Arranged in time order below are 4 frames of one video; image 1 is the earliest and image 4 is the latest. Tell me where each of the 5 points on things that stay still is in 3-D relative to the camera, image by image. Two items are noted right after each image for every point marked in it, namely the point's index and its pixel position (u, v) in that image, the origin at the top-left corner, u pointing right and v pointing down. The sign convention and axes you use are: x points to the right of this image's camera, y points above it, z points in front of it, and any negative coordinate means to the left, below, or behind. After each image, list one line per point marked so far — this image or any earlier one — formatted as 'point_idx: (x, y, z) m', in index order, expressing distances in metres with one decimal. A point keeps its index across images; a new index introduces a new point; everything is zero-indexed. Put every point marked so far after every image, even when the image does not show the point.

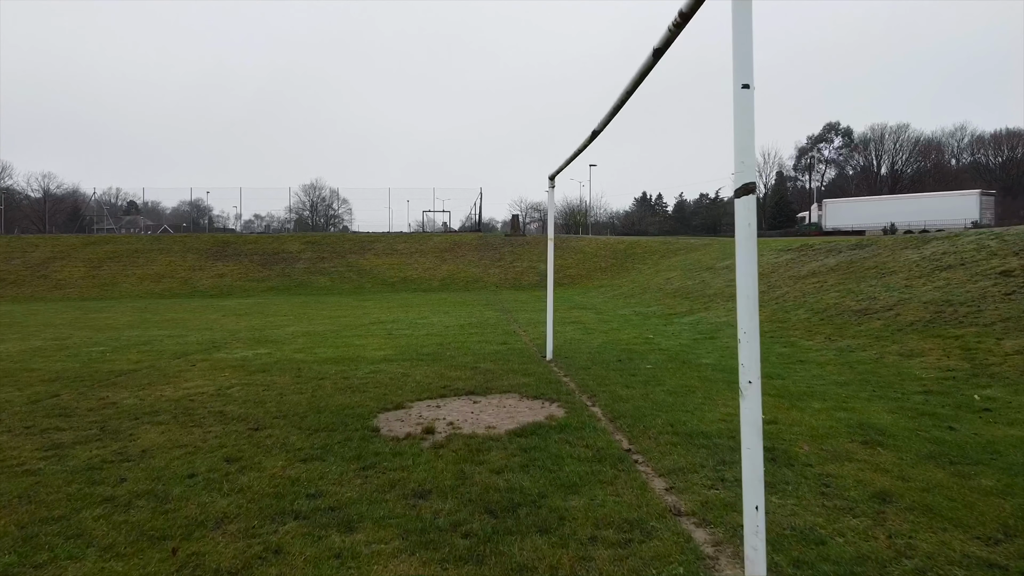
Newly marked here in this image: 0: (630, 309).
0: (+2.9, -0.5, +18.6) m
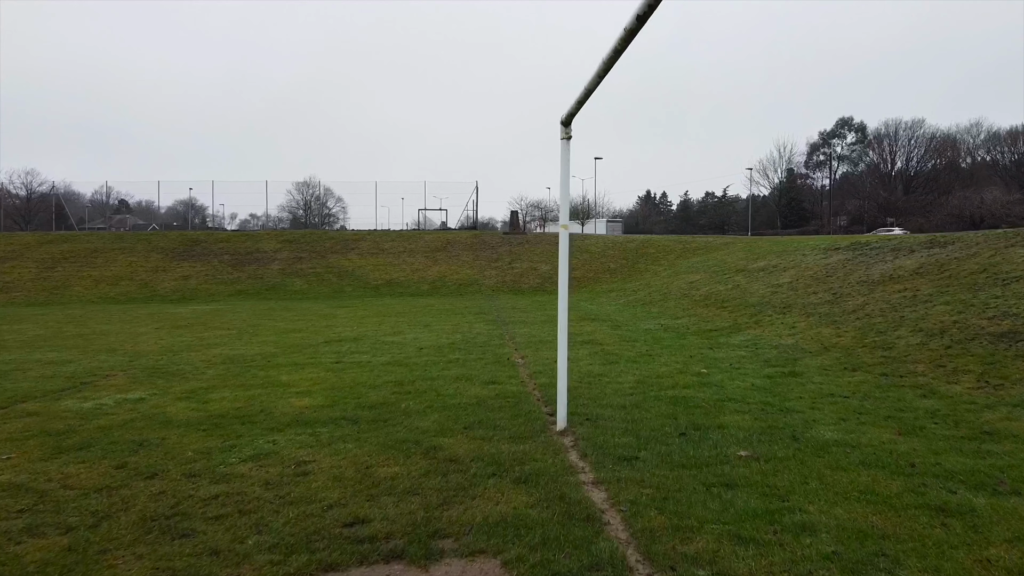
0: (+2.8, -0.7, +15.0) m
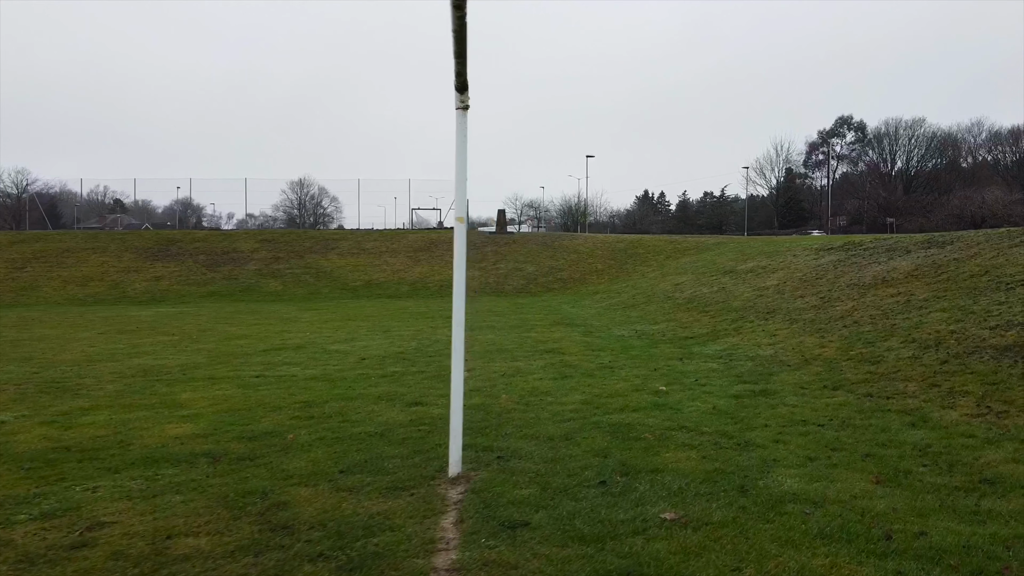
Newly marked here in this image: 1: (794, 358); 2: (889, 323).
0: (+2.2, -0.7, +13.9) m
1: (+3.2, -0.8, +8.7) m
2: (+4.6, -0.4, +9.4) m
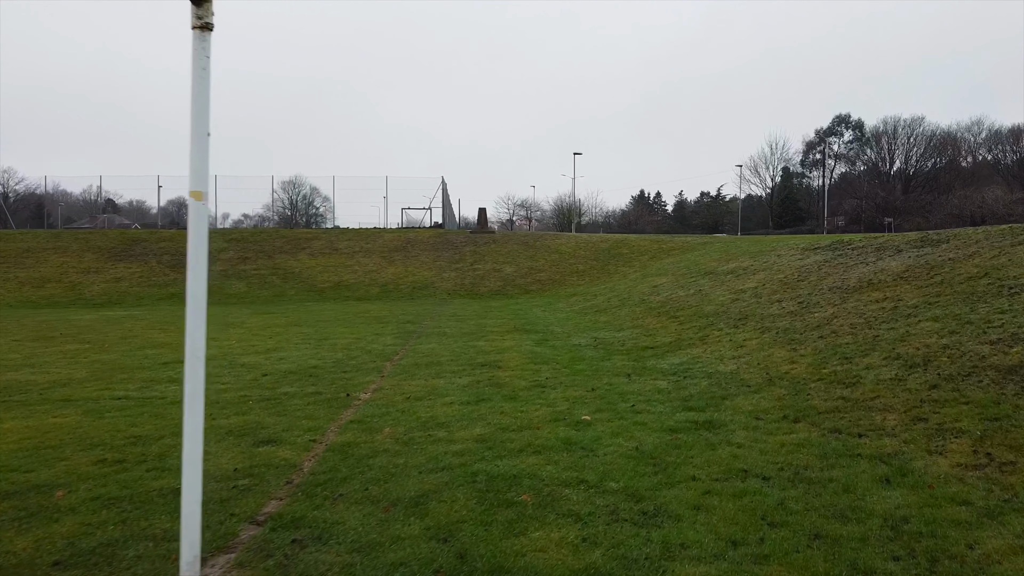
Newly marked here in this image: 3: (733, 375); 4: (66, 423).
0: (+1.3, -0.8, +12.5) m
1: (+2.3, -0.9, +7.4) m
2: (+3.7, -0.5, +8.0) m
3: (+2.2, -0.9, +7.6) m
4: (-3.7, -1.1, +6.4) m
